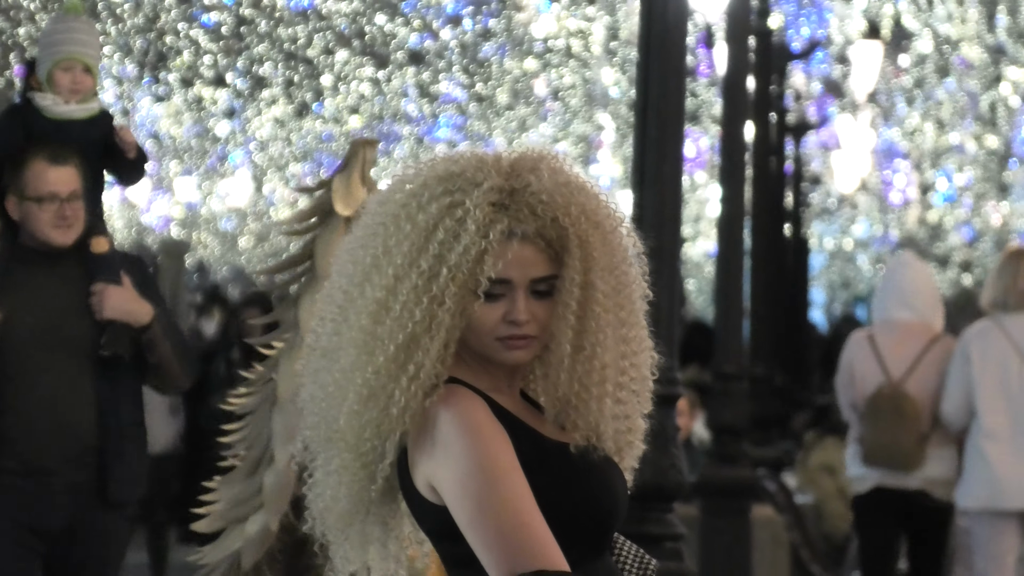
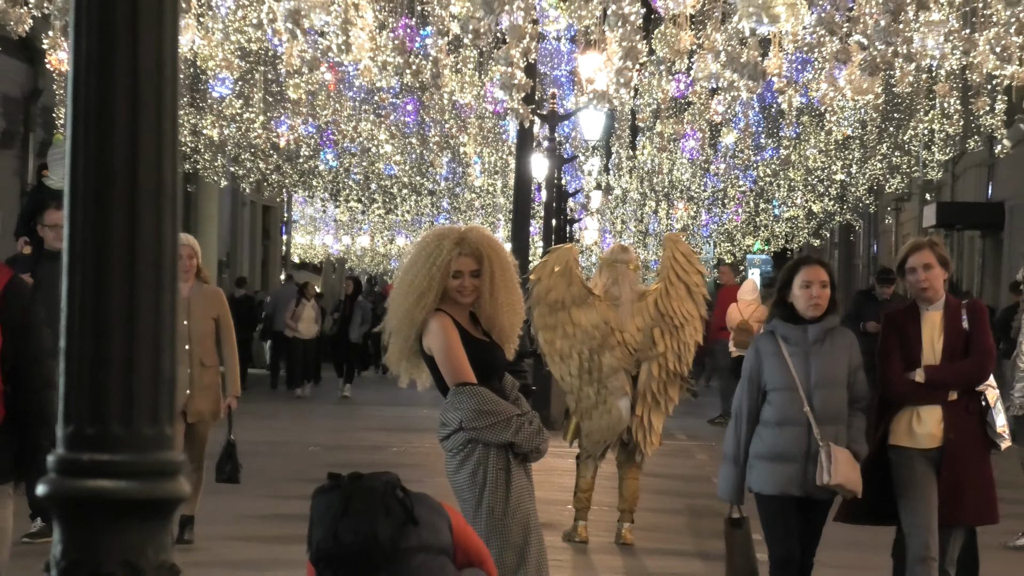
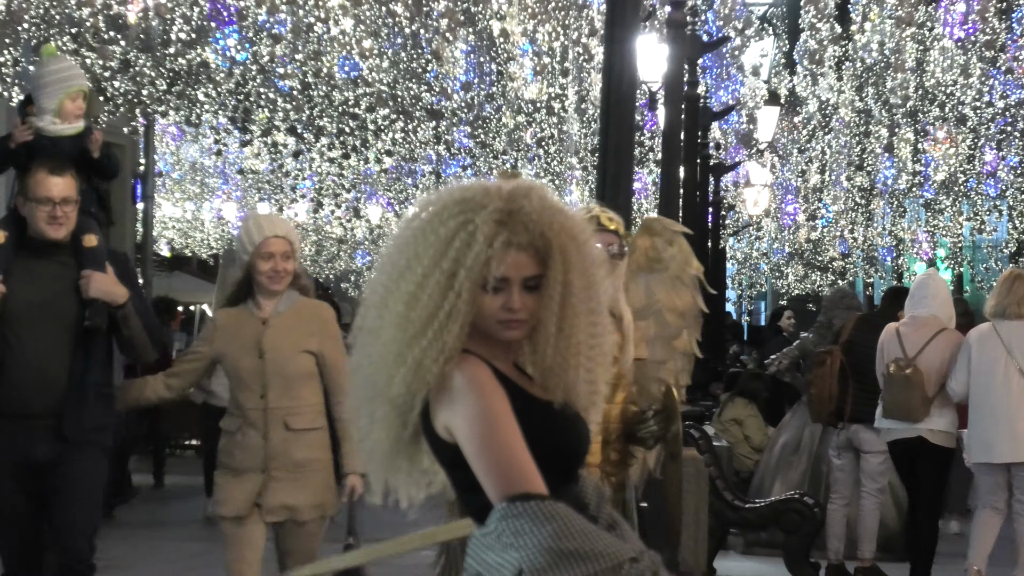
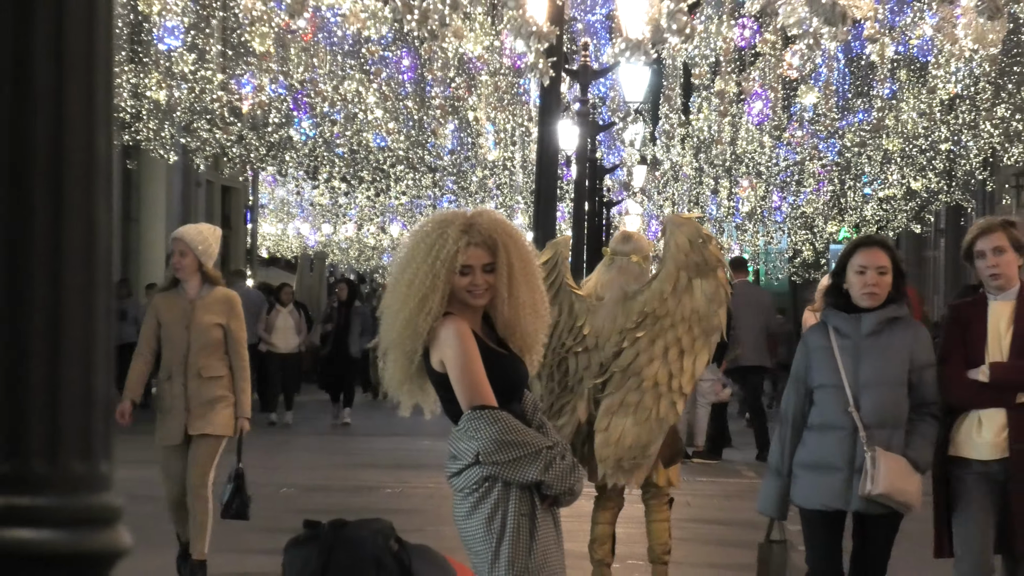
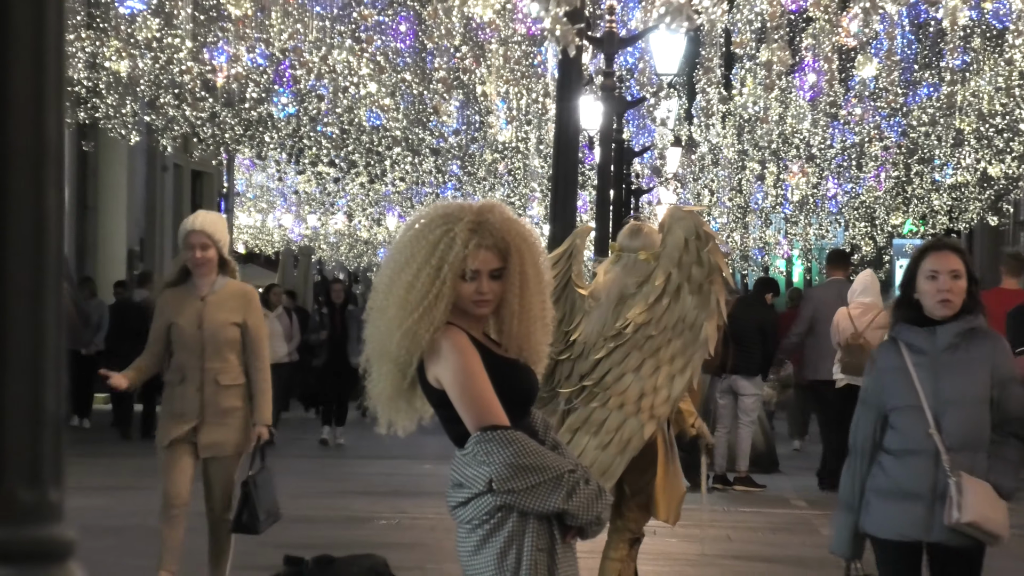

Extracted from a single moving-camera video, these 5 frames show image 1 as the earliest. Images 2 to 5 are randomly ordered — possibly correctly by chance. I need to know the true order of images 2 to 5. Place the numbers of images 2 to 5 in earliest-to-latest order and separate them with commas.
3, 5, 4, 2
